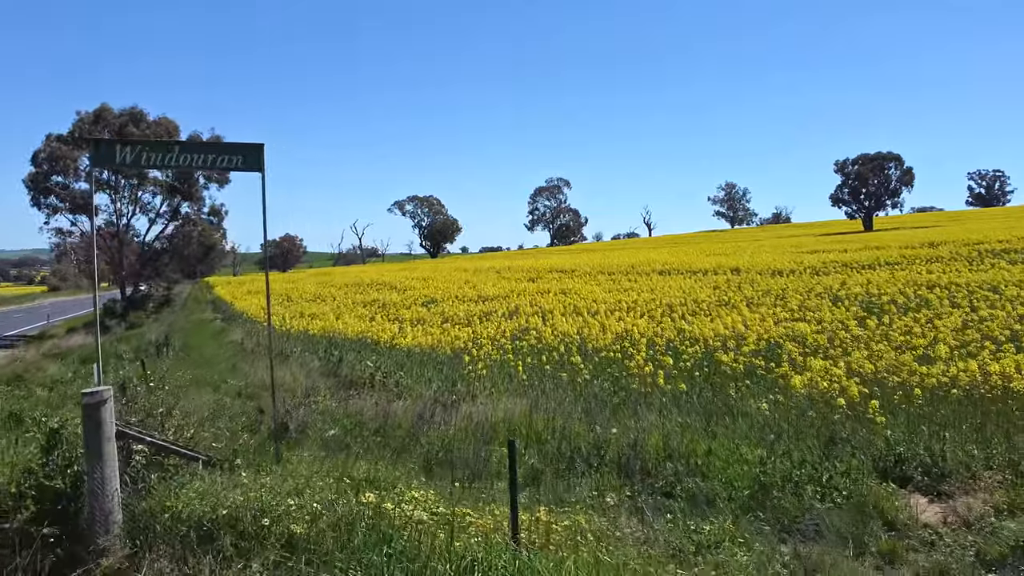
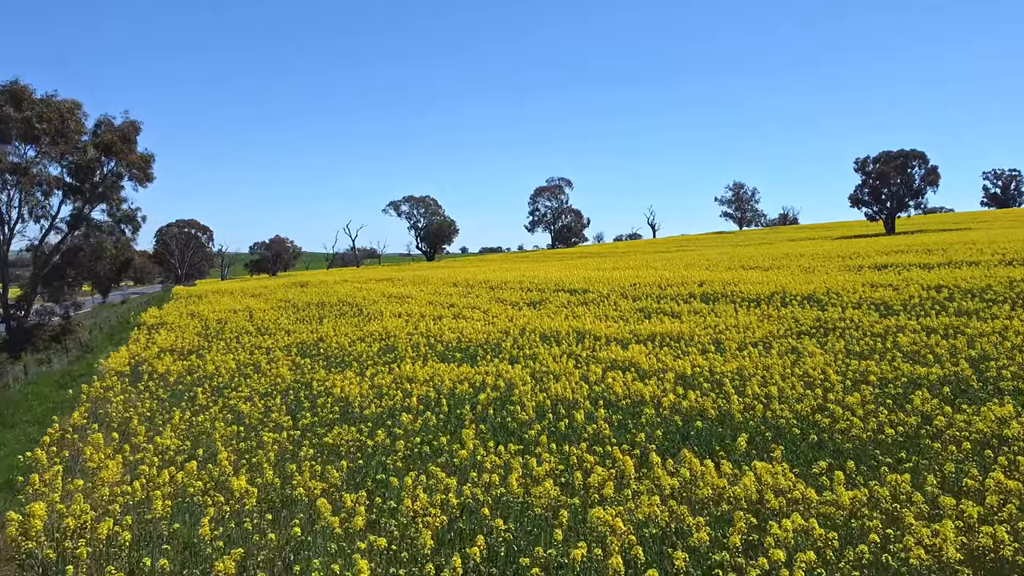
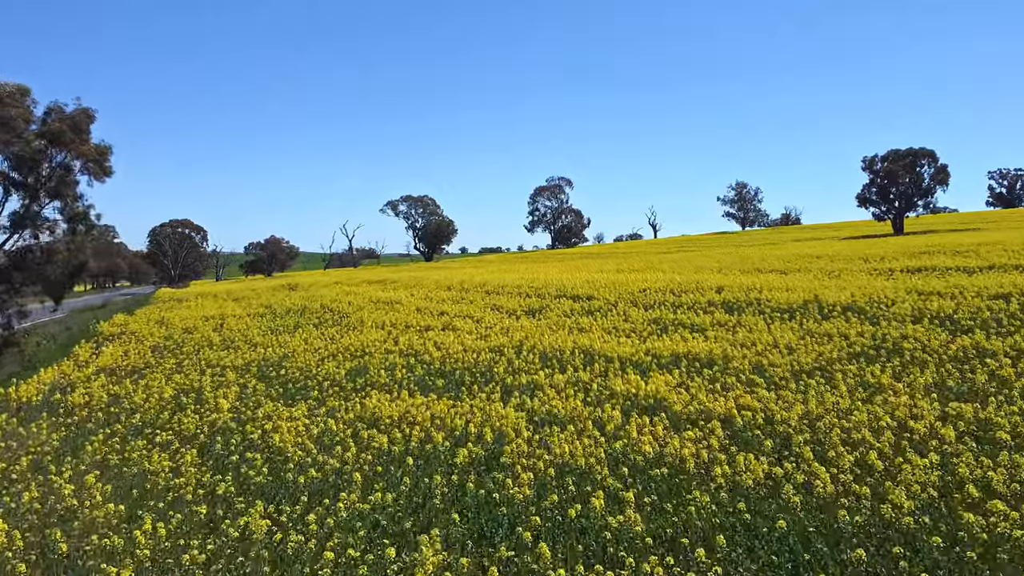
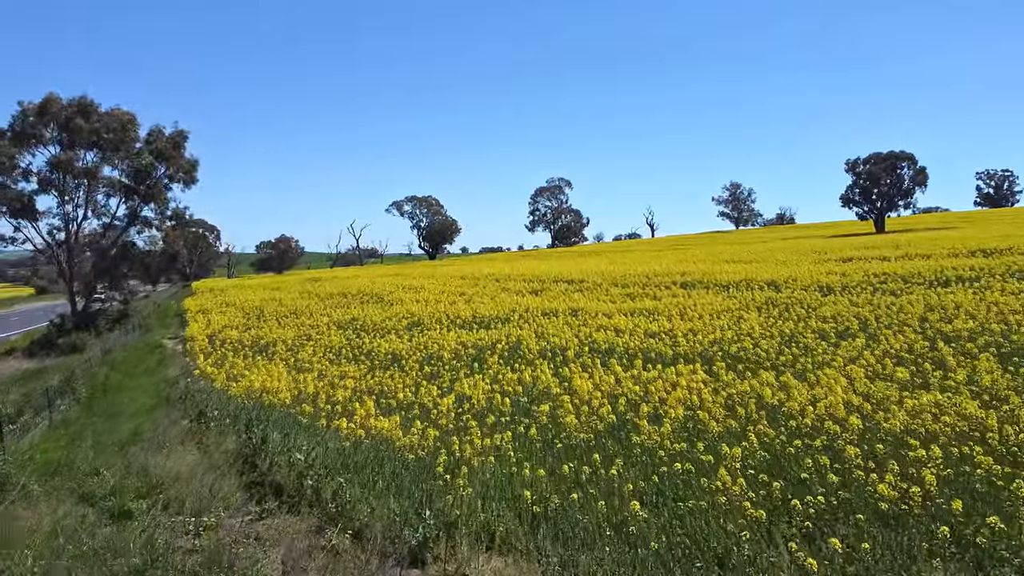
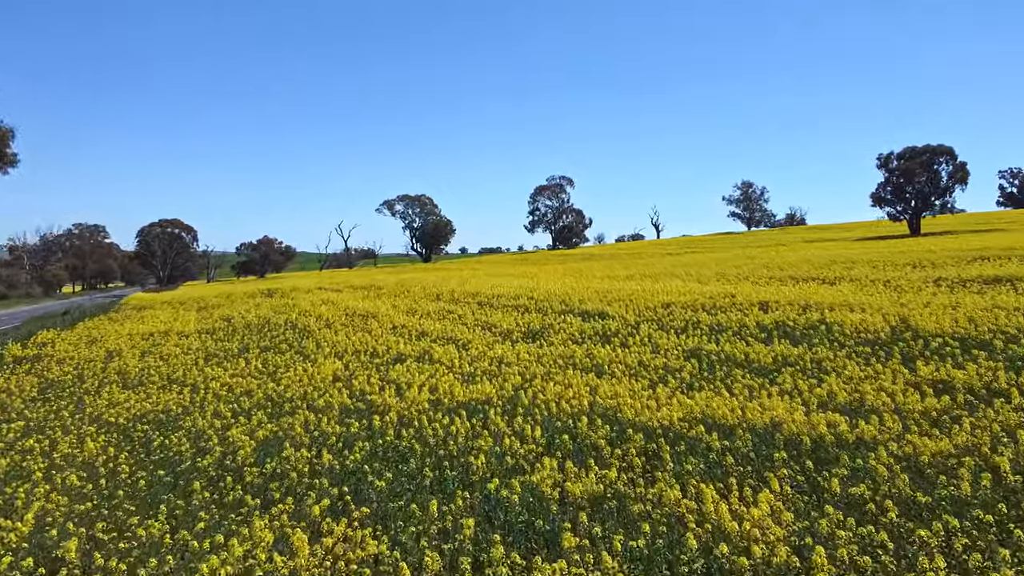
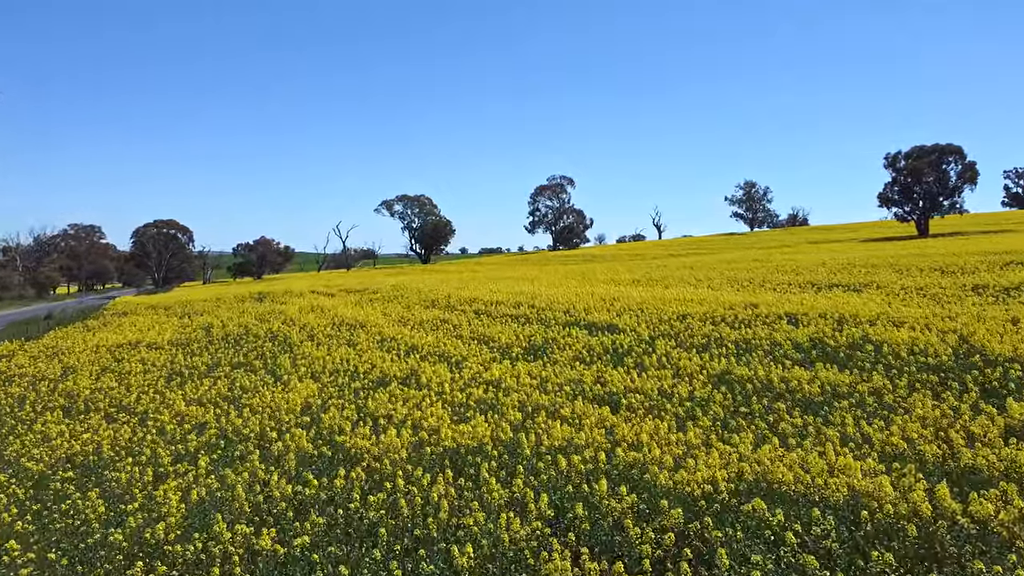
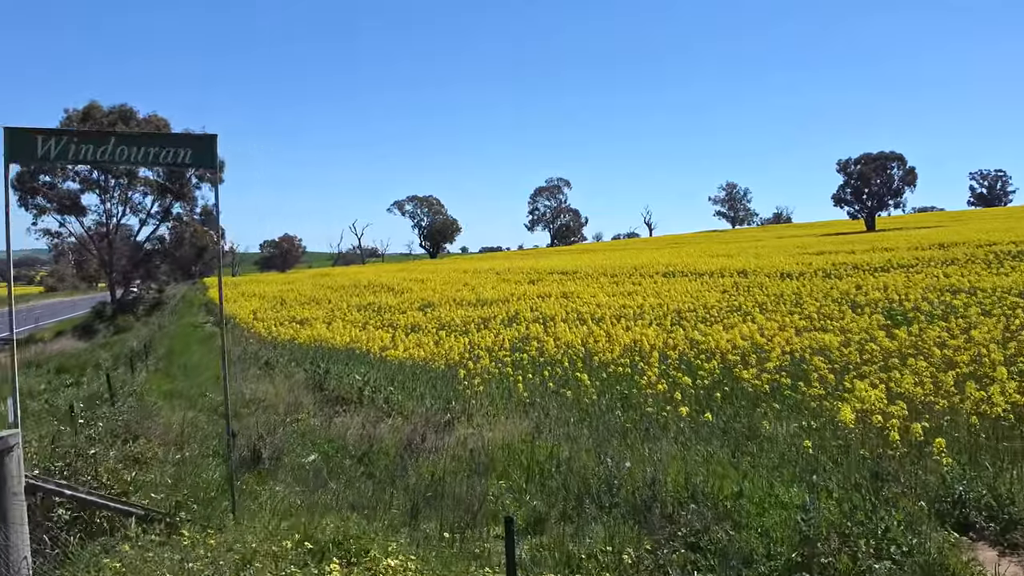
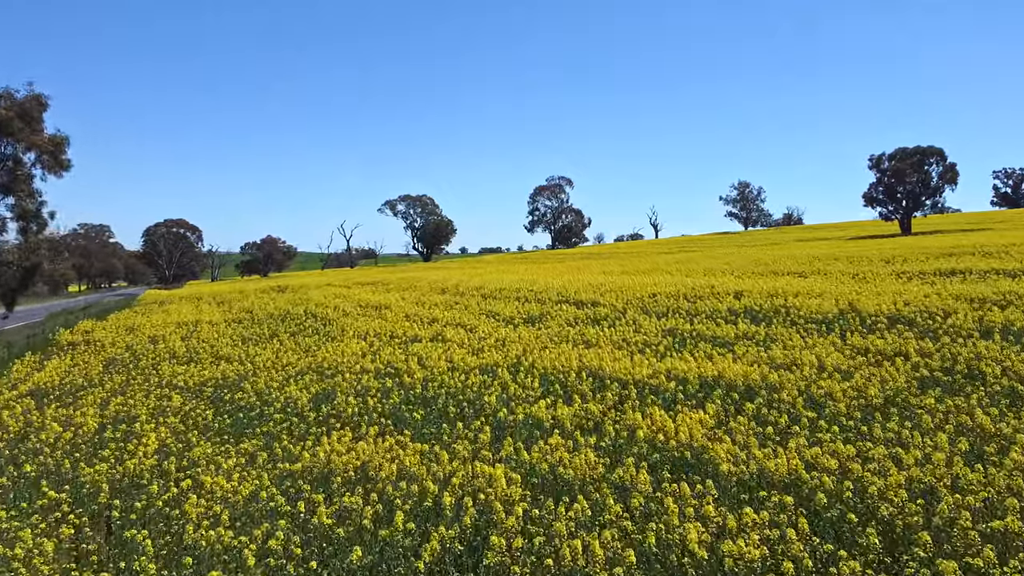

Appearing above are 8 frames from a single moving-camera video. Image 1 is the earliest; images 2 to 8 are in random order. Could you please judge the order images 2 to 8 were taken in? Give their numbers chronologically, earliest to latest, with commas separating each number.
7, 4, 2, 3, 8, 5, 6
